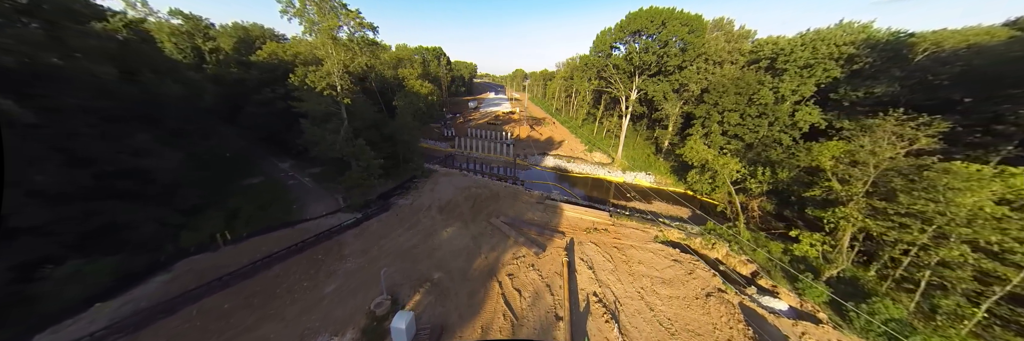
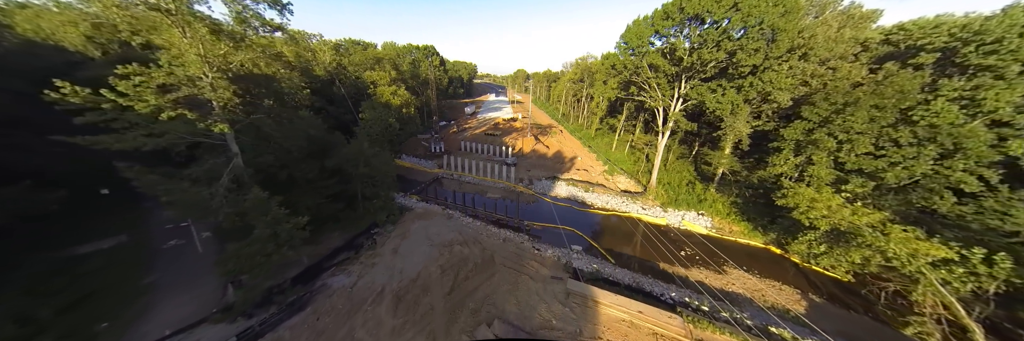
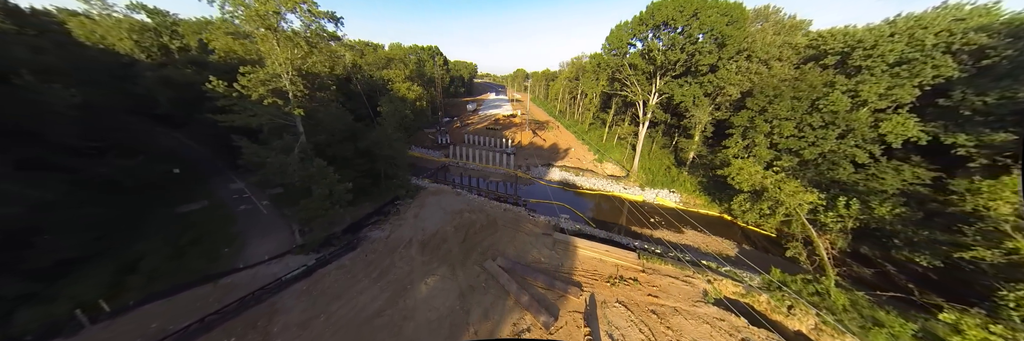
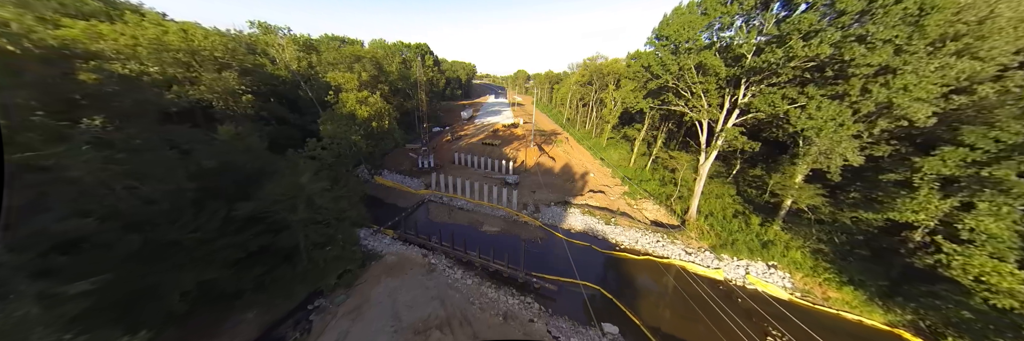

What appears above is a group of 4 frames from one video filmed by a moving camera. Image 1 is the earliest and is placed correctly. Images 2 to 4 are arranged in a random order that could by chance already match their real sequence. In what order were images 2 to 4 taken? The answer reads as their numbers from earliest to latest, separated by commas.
3, 2, 4
